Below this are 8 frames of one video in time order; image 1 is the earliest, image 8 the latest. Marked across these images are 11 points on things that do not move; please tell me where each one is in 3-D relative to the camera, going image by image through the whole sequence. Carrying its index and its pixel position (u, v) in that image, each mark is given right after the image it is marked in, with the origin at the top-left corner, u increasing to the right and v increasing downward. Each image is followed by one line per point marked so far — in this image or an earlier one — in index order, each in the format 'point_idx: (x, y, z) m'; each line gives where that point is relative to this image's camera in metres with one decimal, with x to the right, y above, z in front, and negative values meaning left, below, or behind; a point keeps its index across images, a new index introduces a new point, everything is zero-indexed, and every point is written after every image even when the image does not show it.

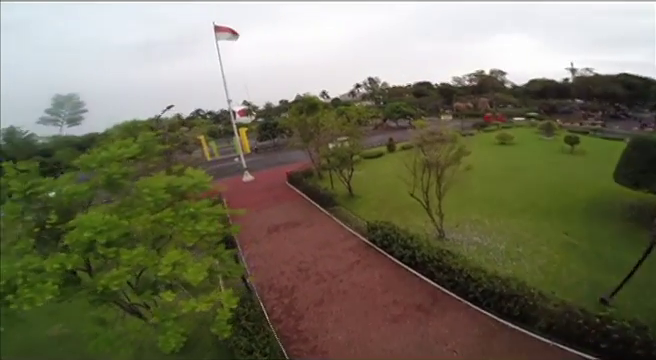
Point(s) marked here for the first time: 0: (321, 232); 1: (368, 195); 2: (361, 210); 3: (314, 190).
0: (0.0, -2.4, +15.4) m
1: (+2.6, -1.0, +20.1) m
2: (+2.2, -1.7, +17.9) m
3: (-0.7, -0.7, +19.5) m
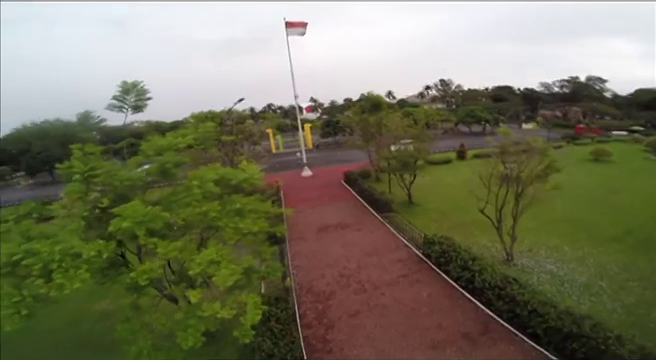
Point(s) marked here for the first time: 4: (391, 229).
0: (+2.0, -2.6, +14.8) m
1: (+5.6, -1.5, +18.9) m
2: (+4.7, -2.1, +16.9) m
3: (+2.3, -0.9, +18.9) m
4: (+3.1, -2.4, +15.6) m
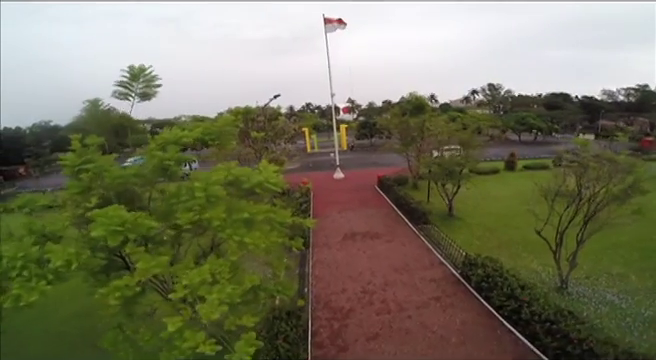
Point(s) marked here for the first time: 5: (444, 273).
0: (+3.0, -2.9, +13.5) m
1: (+7.1, -2.0, +17.3) m
2: (+5.9, -2.6, +15.4) m
3: (+3.8, -1.2, +17.6) m
4: (+4.2, -2.8, +14.3) m
5: (+4.0, -3.2, +11.7) m
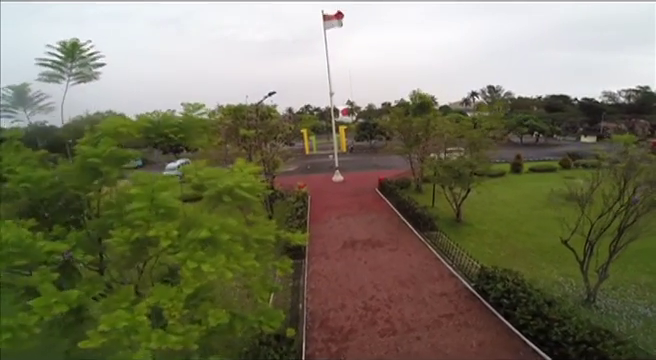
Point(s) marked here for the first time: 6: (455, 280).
0: (+2.9, -3.0, +12.3) m
1: (+7.0, -2.2, +16.1) m
2: (+5.8, -2.7, +14.2) m
3: (+3.7, -1.3, +16.5) m
4: (+4.1, -2.9, +13.1) m
5: (+3.9, -3.3, +10.5) m
6: (+4.1, -3.2, +11.0) m
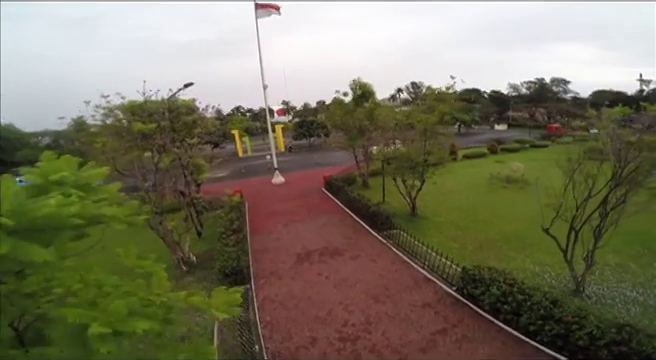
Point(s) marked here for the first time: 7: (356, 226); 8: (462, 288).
0: (+1.6, -2.8, +10.8) m
1: (+4.8, -1.7, +15.2) m
2: (+4.1, -2.3, +13.1) m
3: (+1.4, -1.1, +14.9) m
4: (+2.6, -2.6, +11.7) m
5: (+2.9, -3.0, +9.1) m
6: (+2.9, -2.9, +9.7) m
7: (+1.1, -1.9, +14.4) m
8: (+3.4, -2.7, +8.7) m
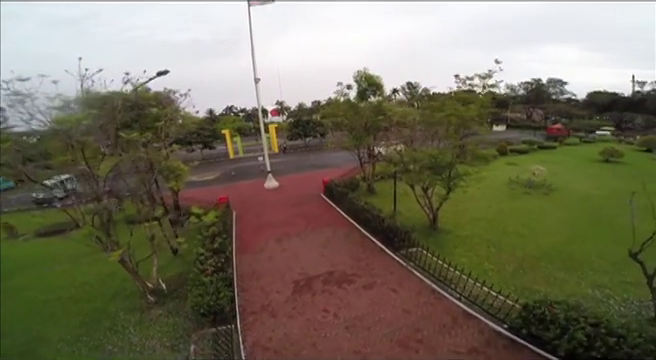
0: (+1.8, -3.0, +8.3) m
1: (+4.9, -1.9, +12.8) m
2: (+4.2, -2.5, +10.7) m
3: (+1.6, -1.4, +12.5) m
4: (+2.8, -2.8, +9.2) m
5: (+3.1, -3.2, +6.7) m
6: (+3.2, -3.1, +7.3) m
7: (+1.3, -2.1, +12.0) m
8: (+3.6, -2.9, +6.3) m
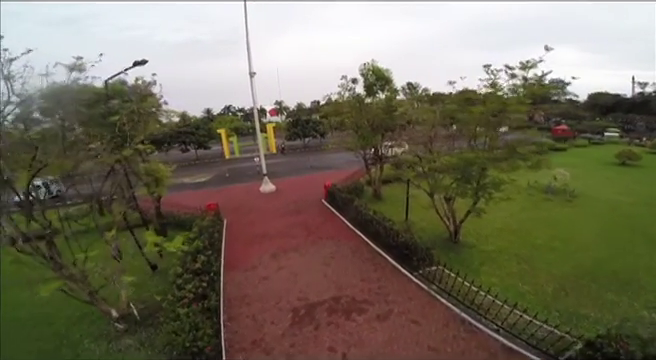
0: (+1.9, -3.2, +6.6) m
1: (+5.0, -2.1, +11.1) m
2: (+4.4, -2.7, +9.0) m
3: (+1.7, -1.5, +10.8) m
4: (+2.9, -3.0, +7.5) m
5: (+3.3, -3.4, +5.0) m
6: (+3.3, -3.3, +5.6) m
7: (+1.4, -2.3, +10.3) m
8: (+3.8, -3.1, +4.6) m
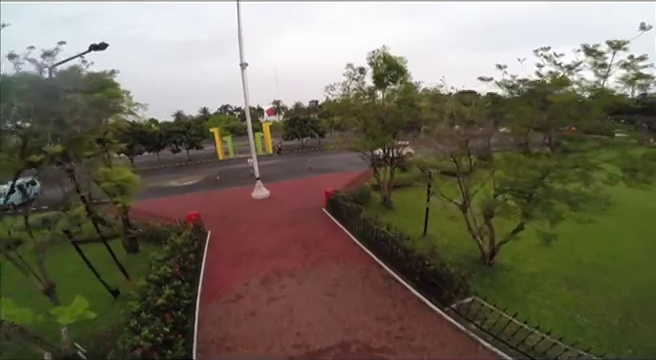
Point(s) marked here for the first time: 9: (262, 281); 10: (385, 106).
0: (+2.1, -3.4, +4.5) m
1: (+5.1, -2.3, +9.0) m
2: (+4.5, -2.9, +6.9) m
3: (+1.8, -1.7, +8.7) m
4: (+3.0, -3.2, +5.5) m
5: (+3.4, -3.6, +2.9) m
6: (+3.4, -3.5, +3.5) m
7: (+1.5, -2.5, +8.2) m
8: (+3.9, -3.3, +2.5) m
9: (-1.6, -2.5, +8.8) m
10: (+2.0, +2.6, +11.9) m
